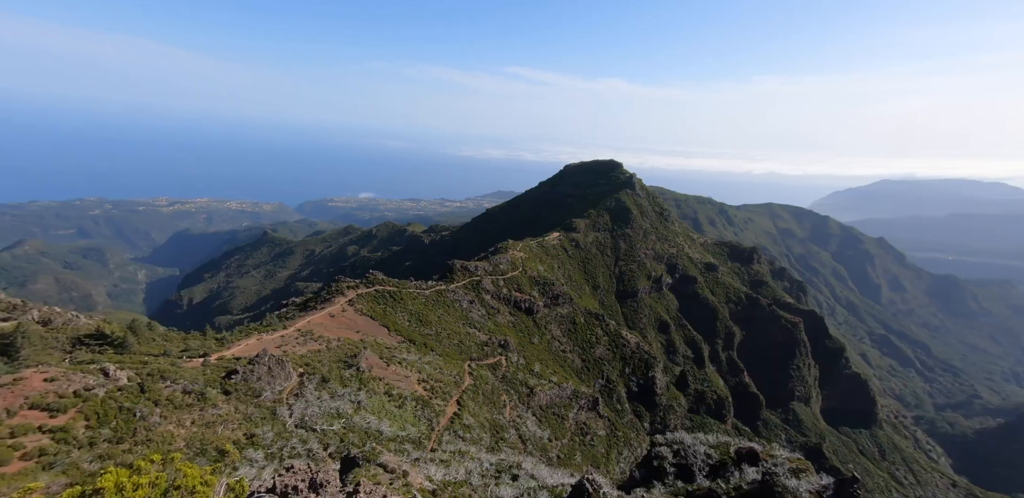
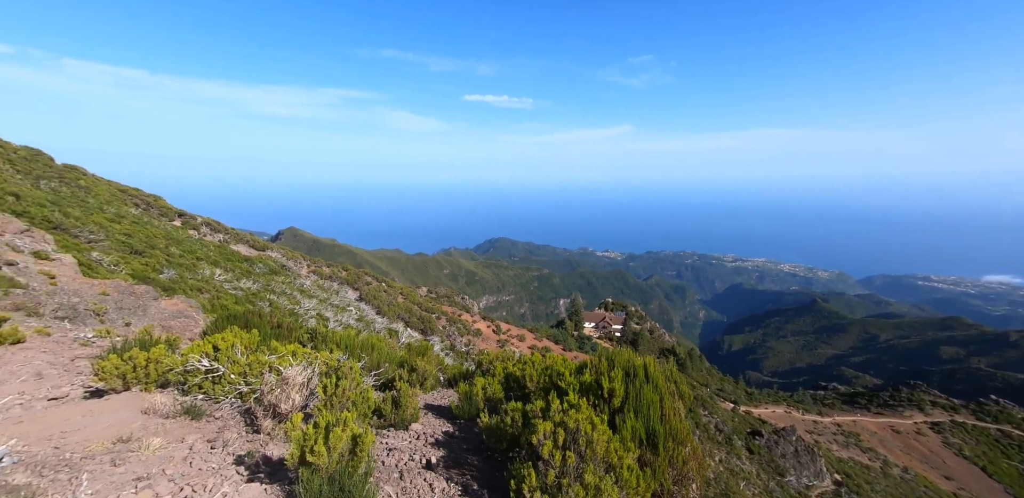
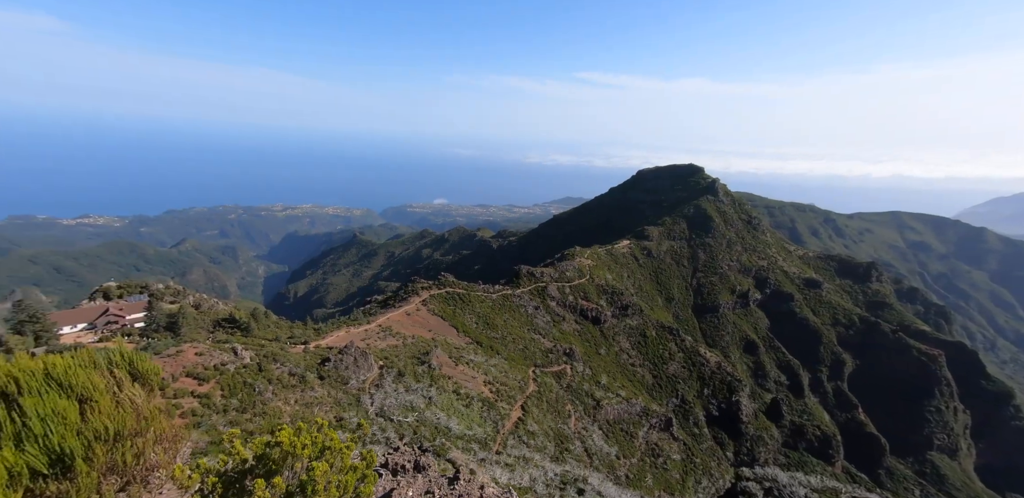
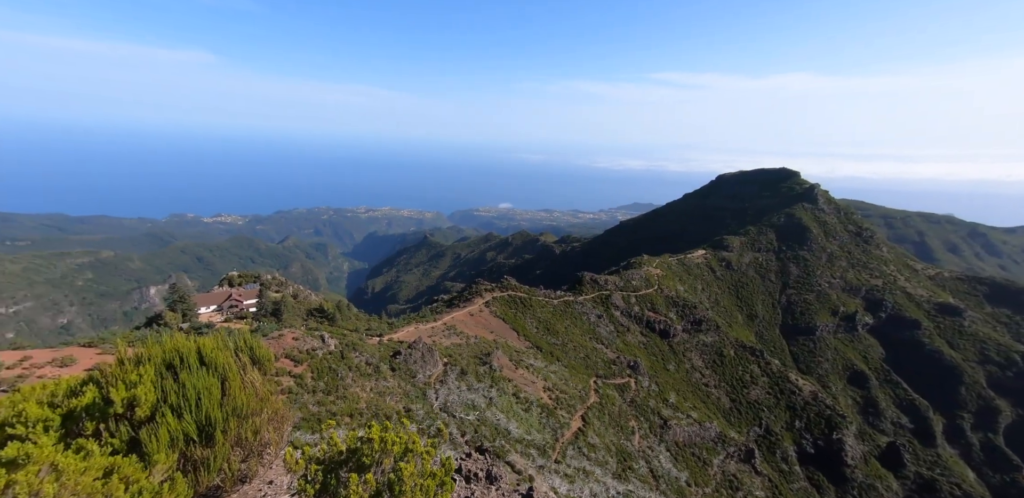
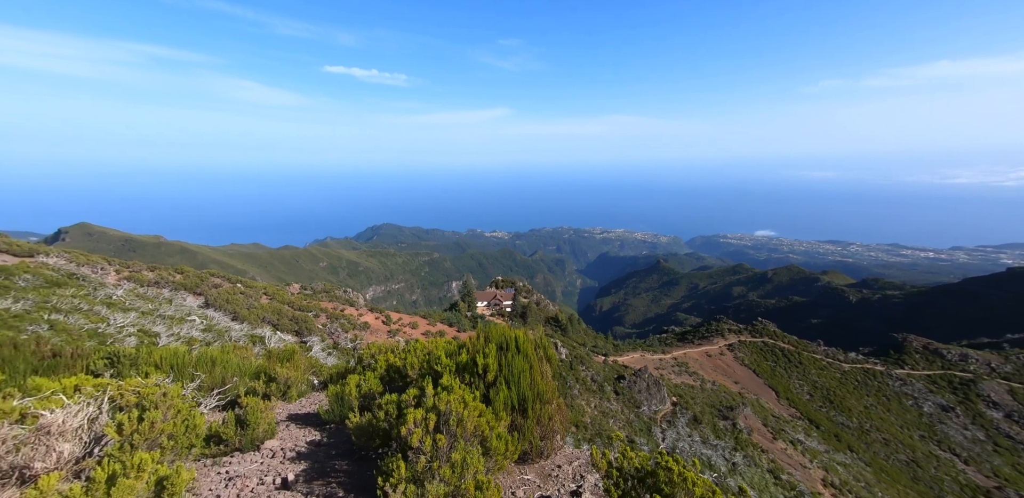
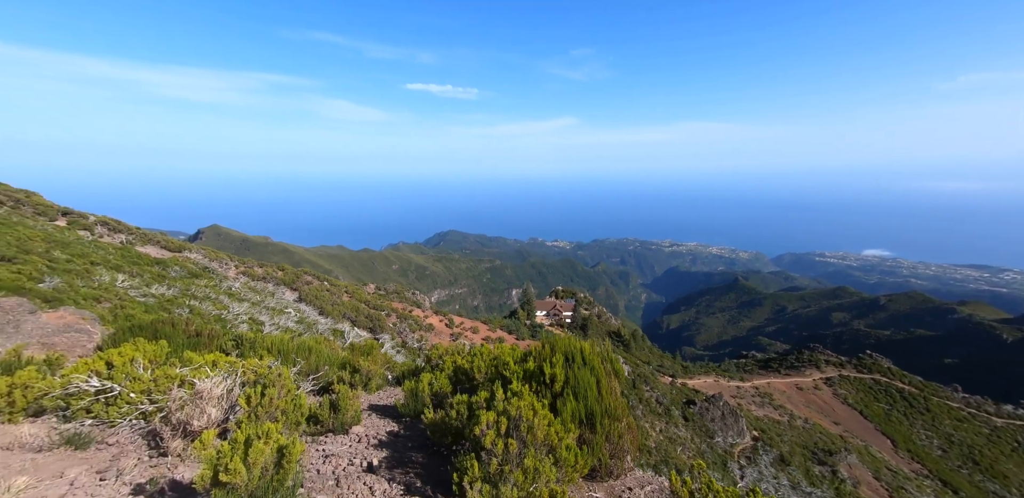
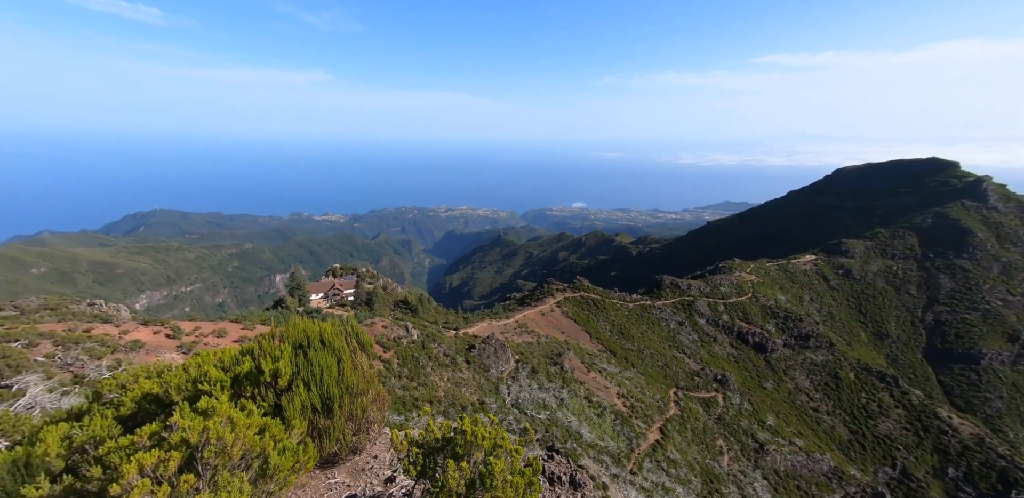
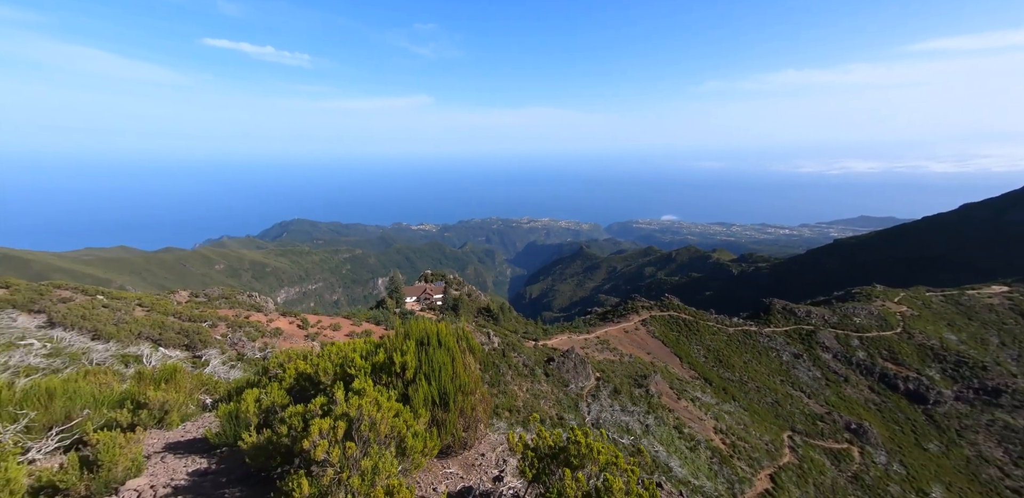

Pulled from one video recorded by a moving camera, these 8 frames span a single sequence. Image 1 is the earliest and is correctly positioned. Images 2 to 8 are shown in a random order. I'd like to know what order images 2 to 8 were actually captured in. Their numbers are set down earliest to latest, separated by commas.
3, 4, 7, 8, 5, 6, 2
